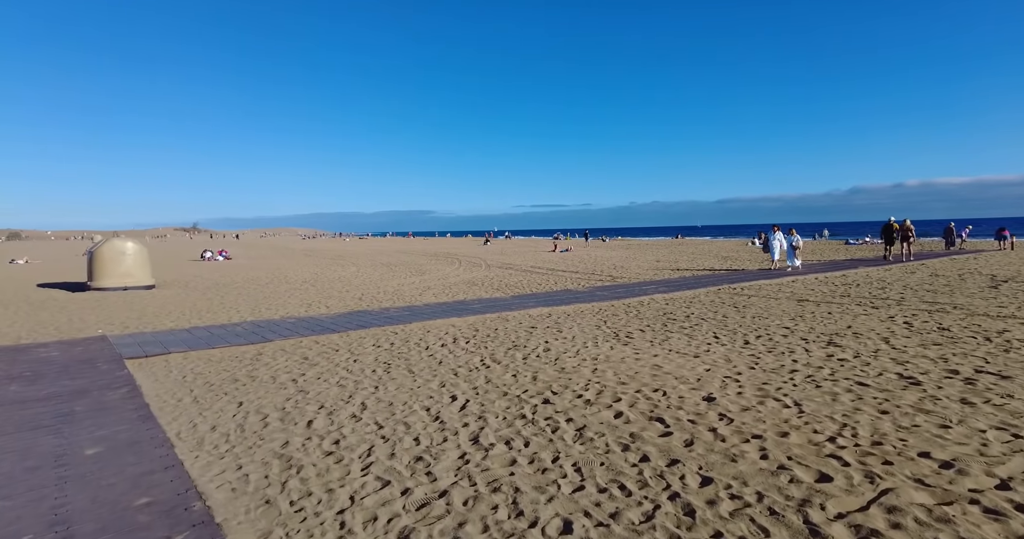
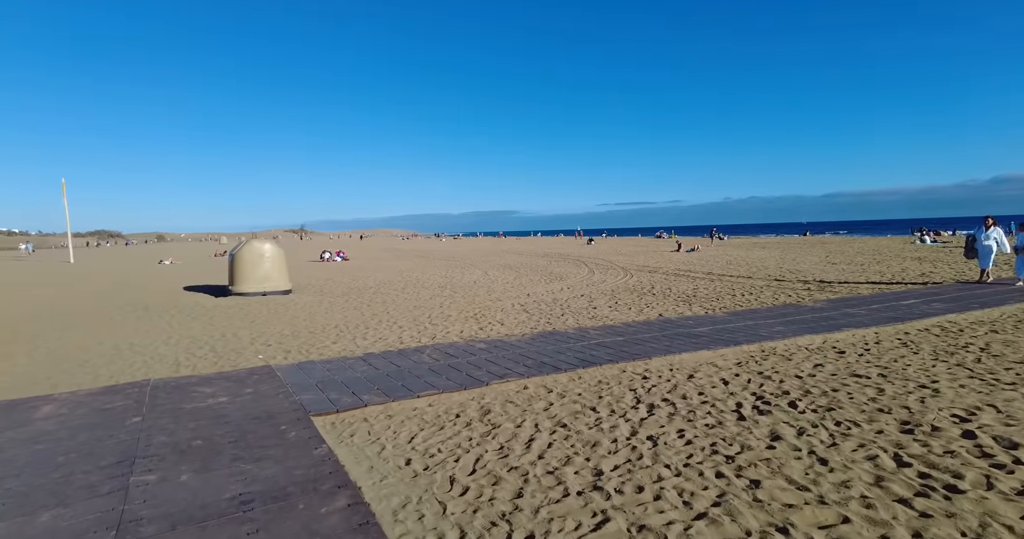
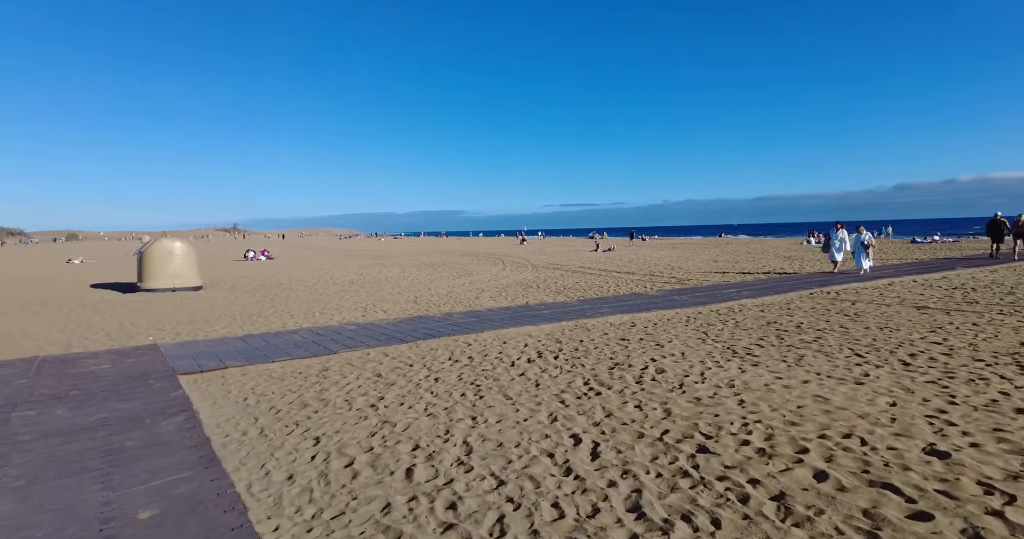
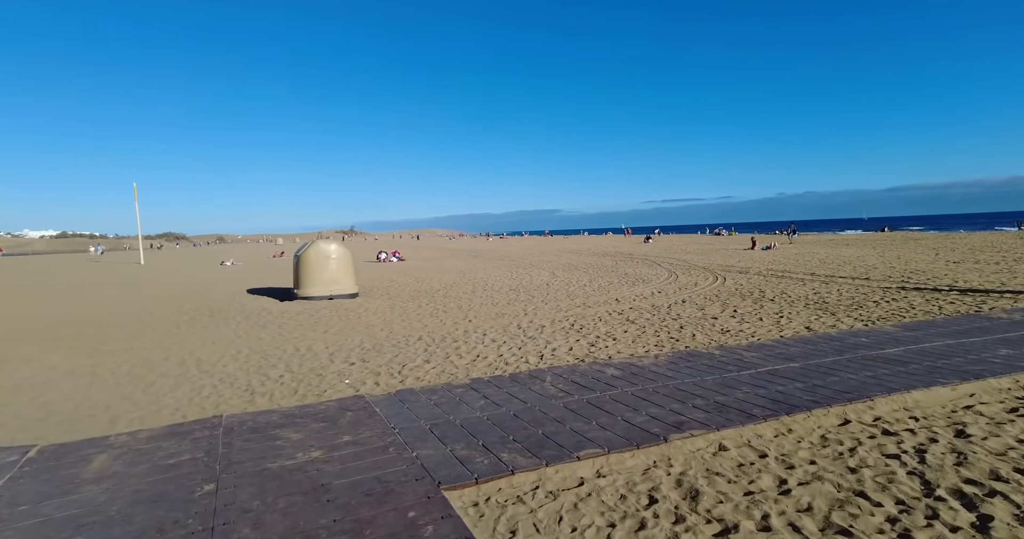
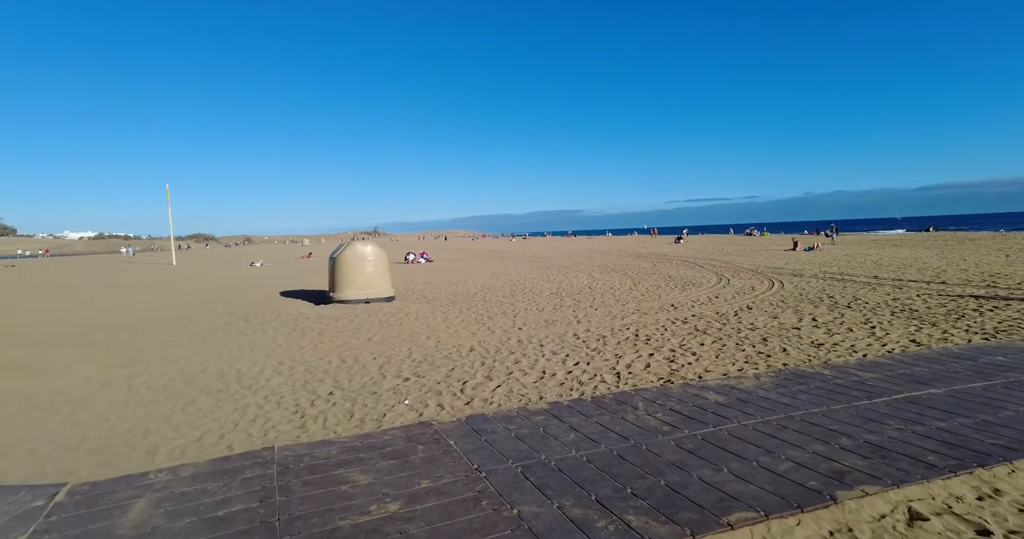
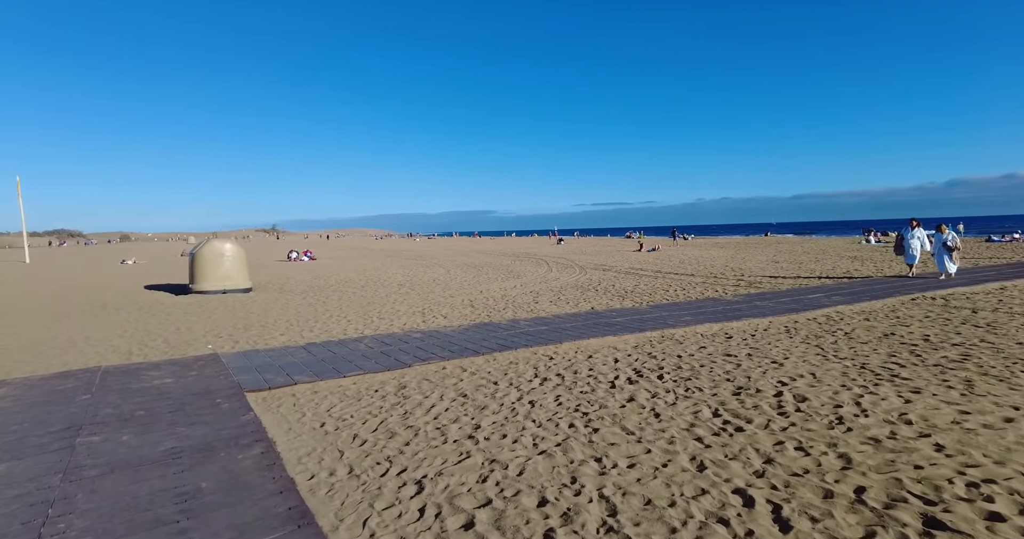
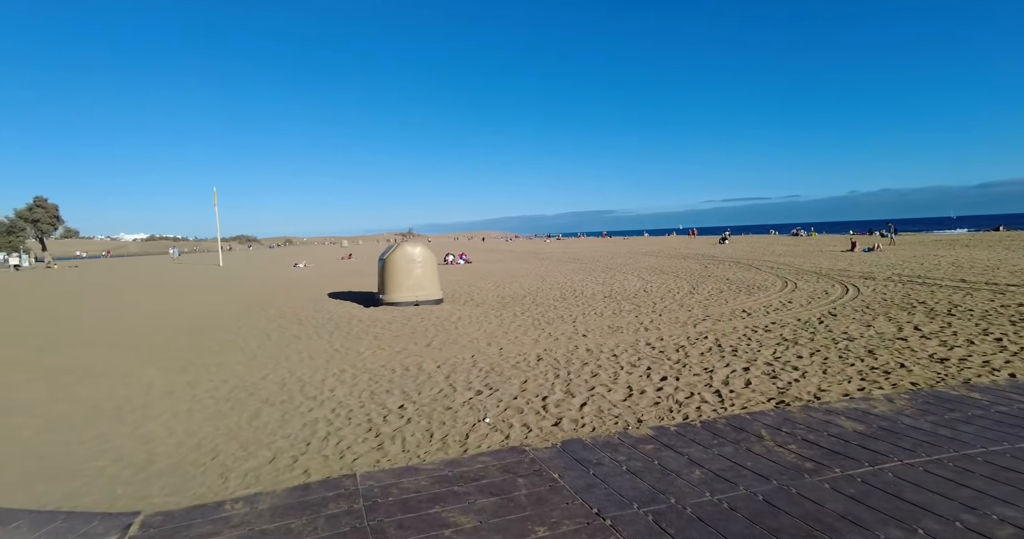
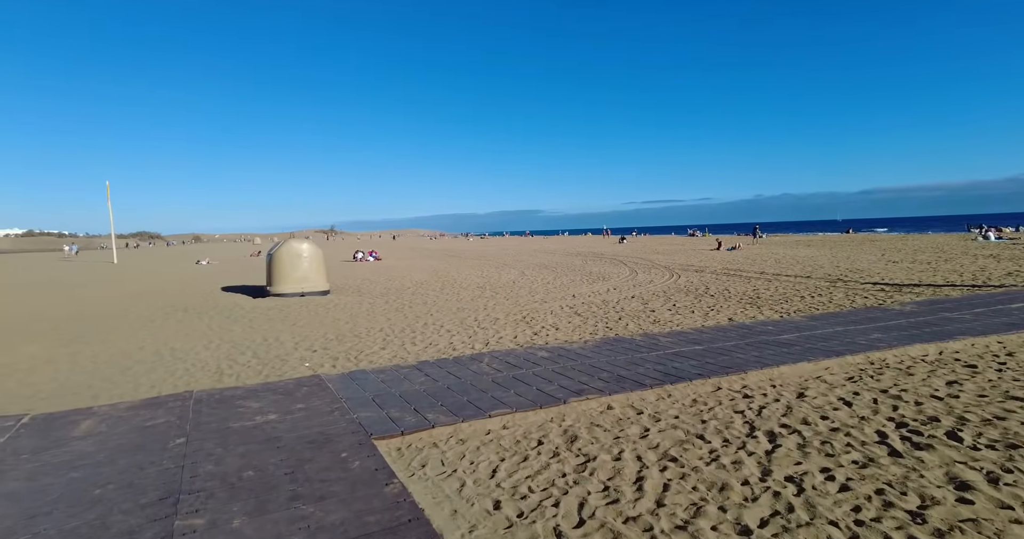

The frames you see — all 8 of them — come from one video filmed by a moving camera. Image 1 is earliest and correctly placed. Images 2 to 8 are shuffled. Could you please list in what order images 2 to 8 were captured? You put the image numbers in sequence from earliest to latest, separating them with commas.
3, 6, 2, 8, 4, 5, 7
